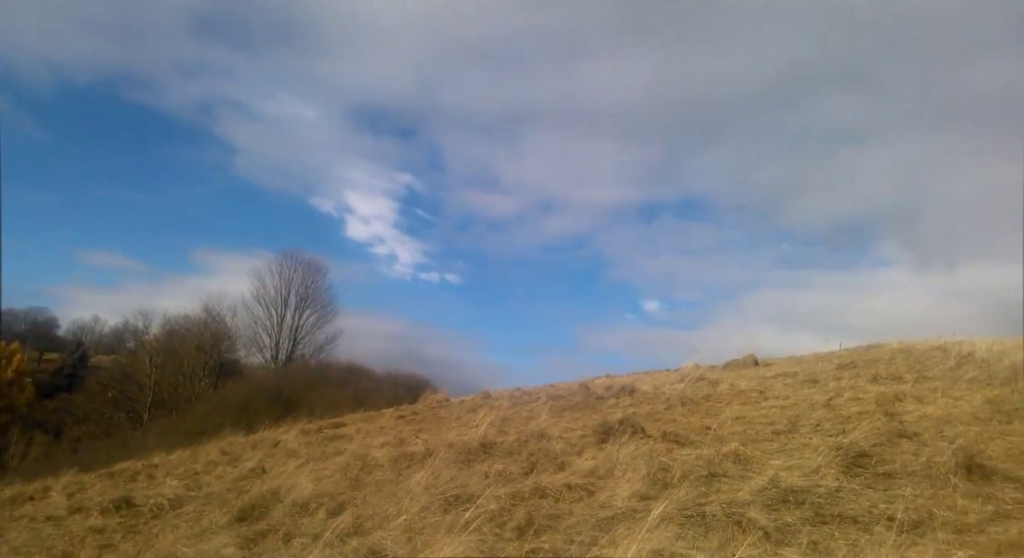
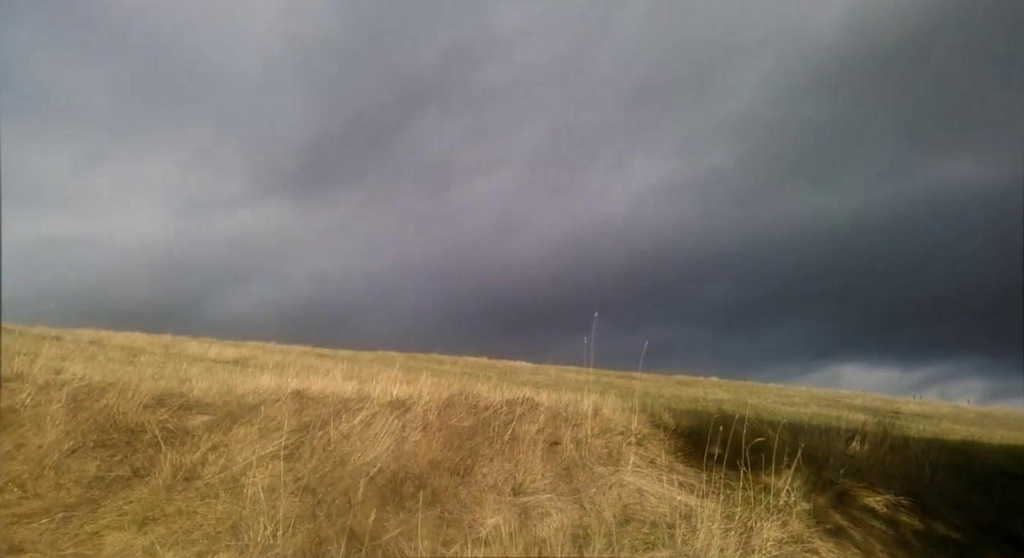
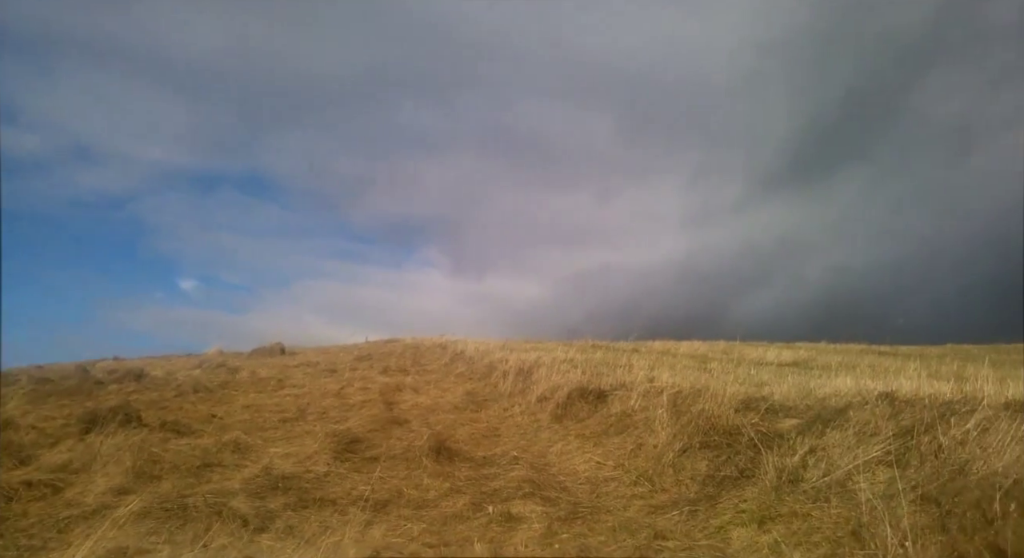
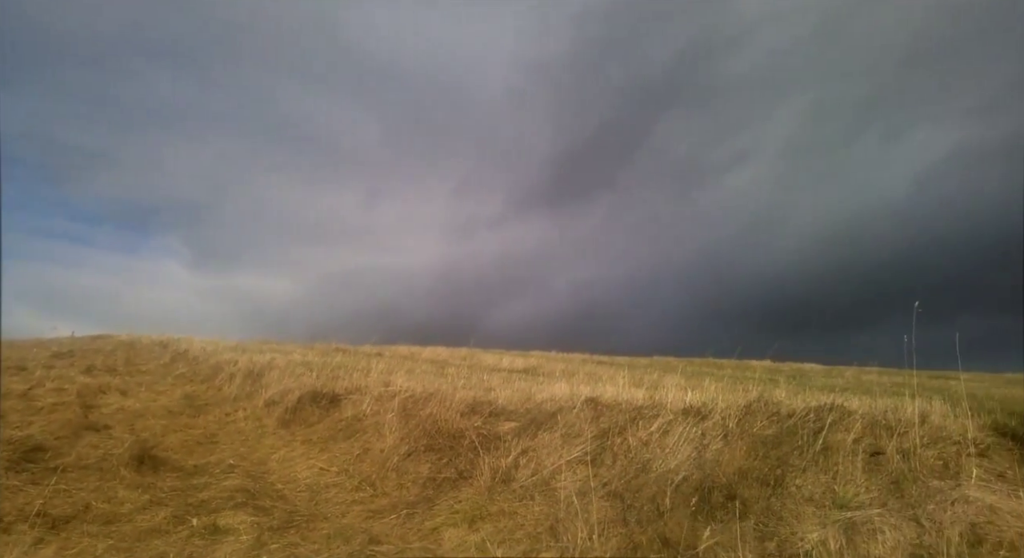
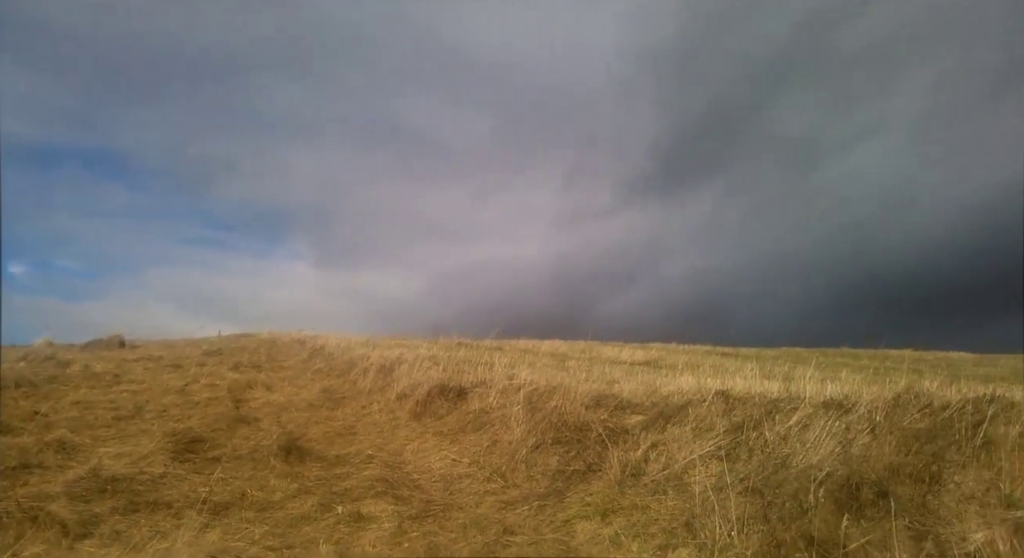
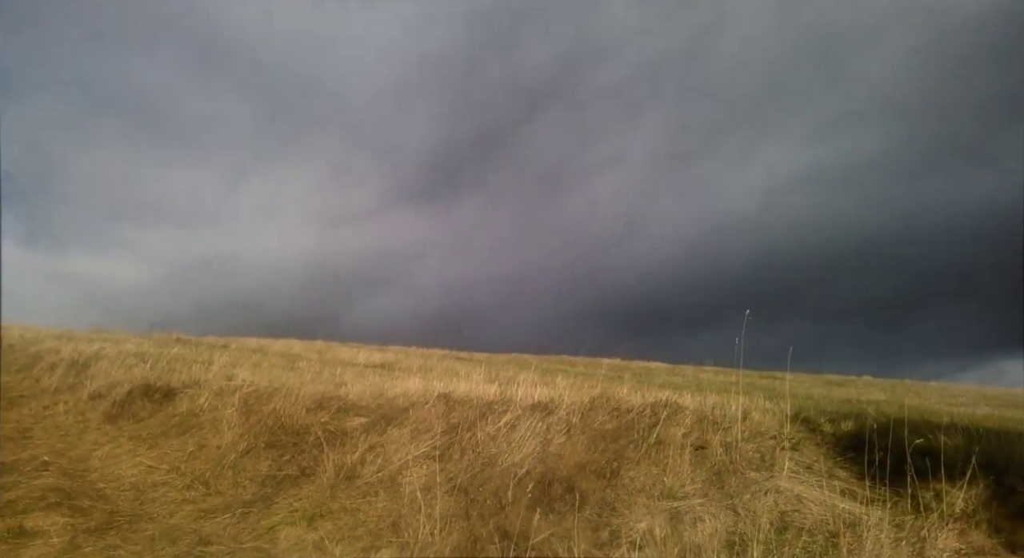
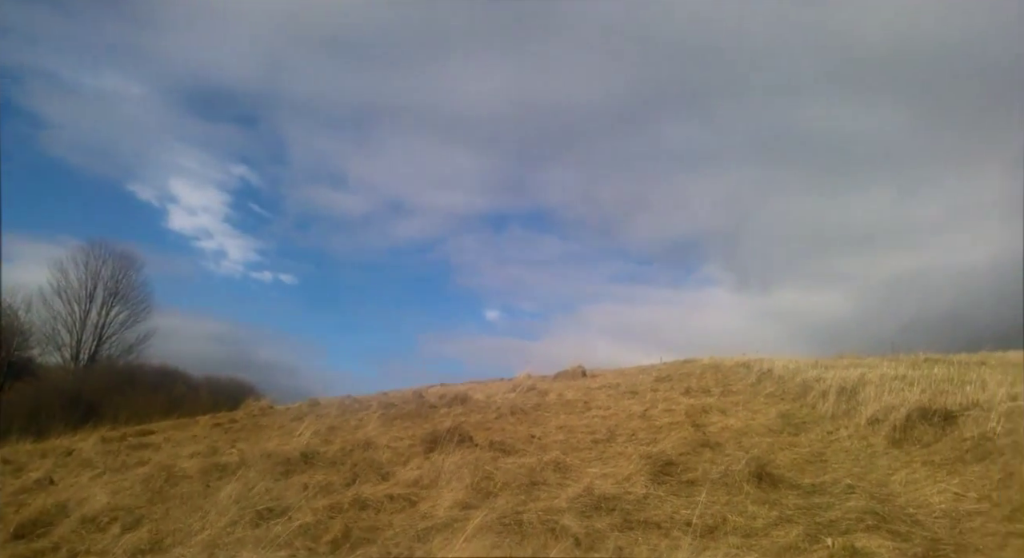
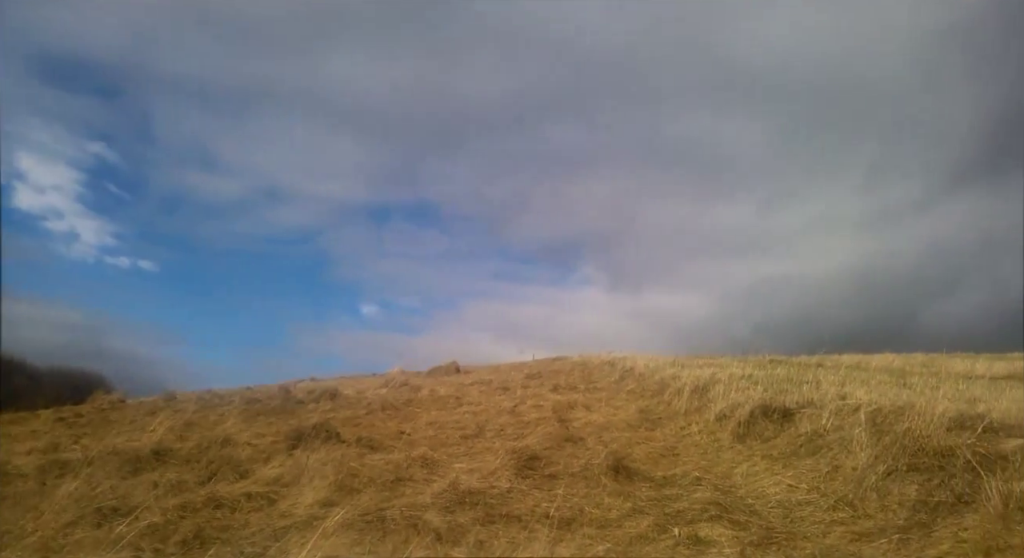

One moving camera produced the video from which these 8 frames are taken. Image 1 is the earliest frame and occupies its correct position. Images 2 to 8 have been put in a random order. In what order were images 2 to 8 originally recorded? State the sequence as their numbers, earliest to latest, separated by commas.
7, 8, 3, 5, 4, 6, 2
